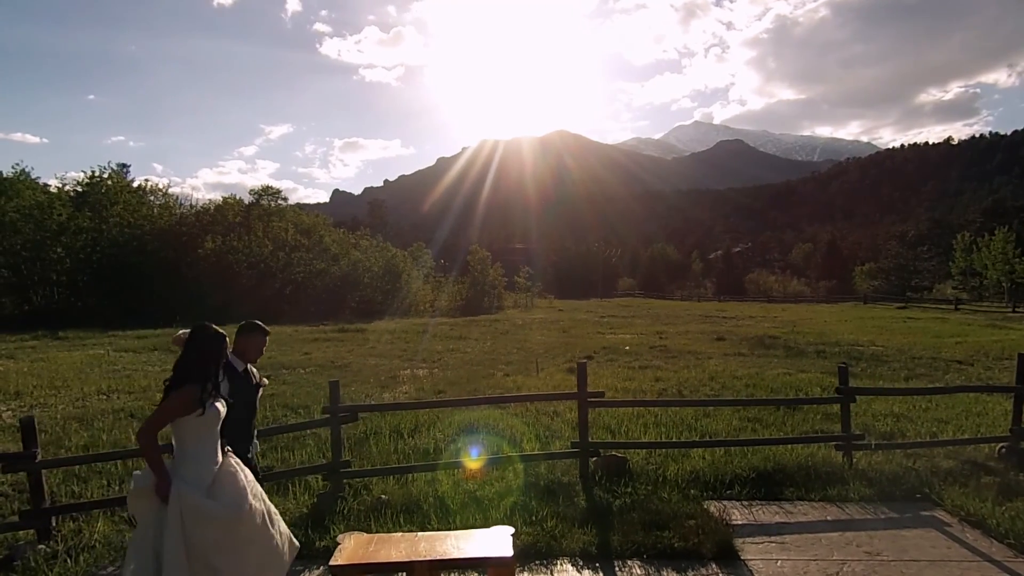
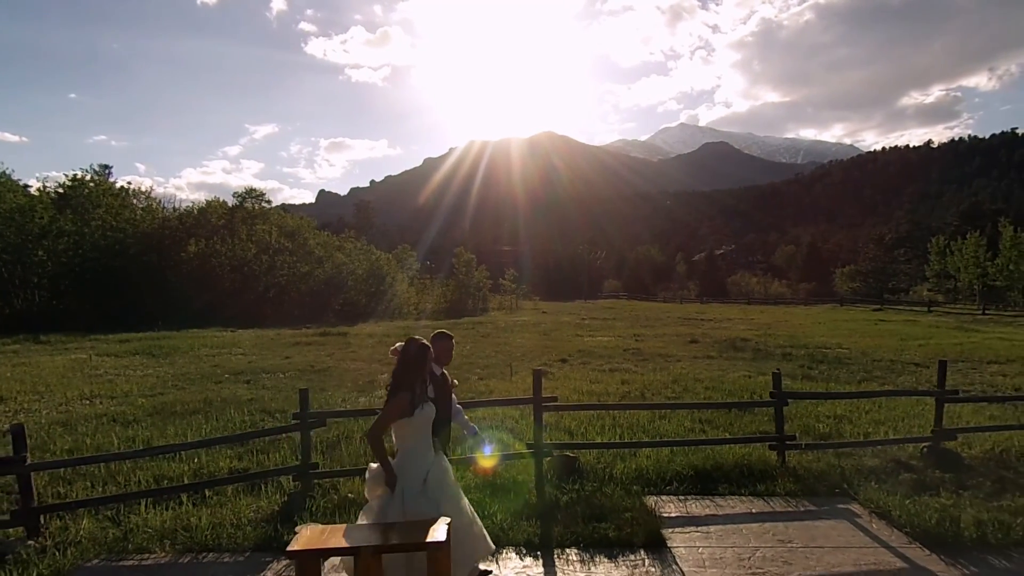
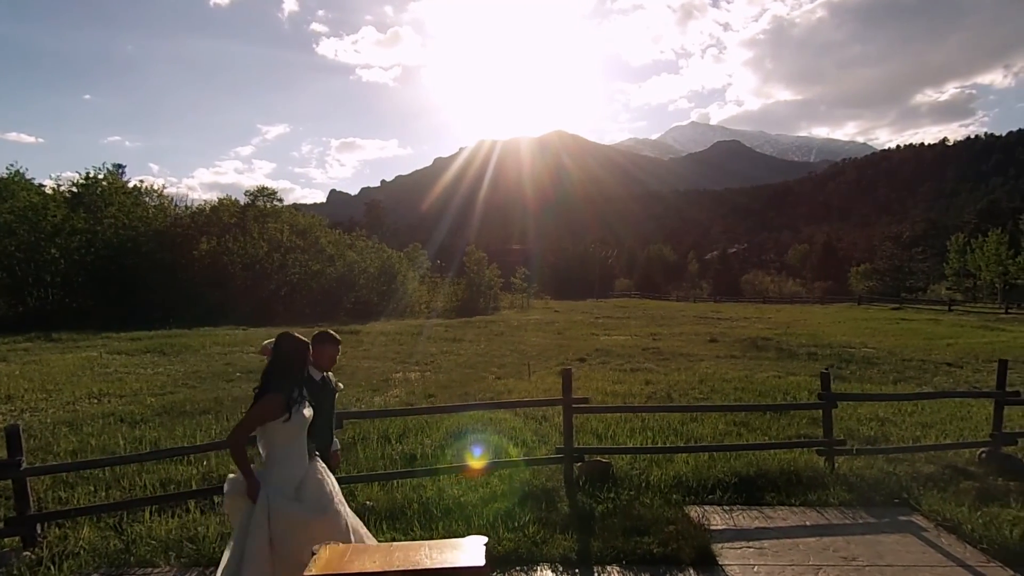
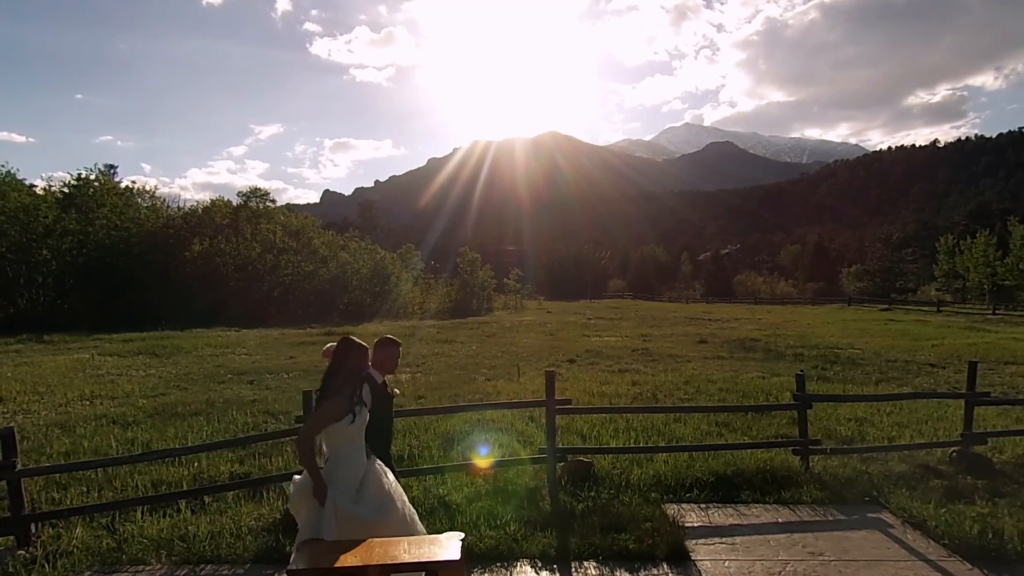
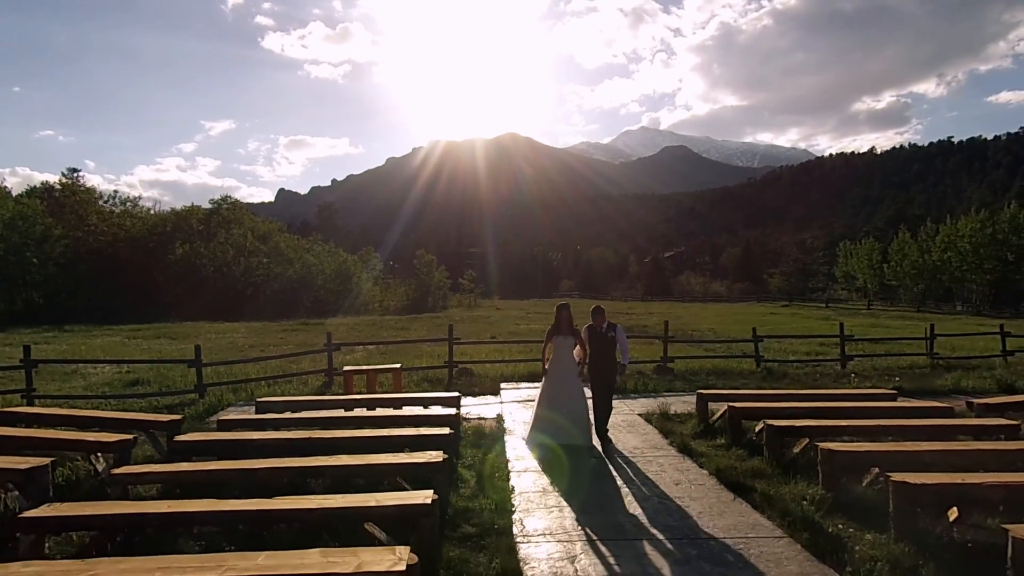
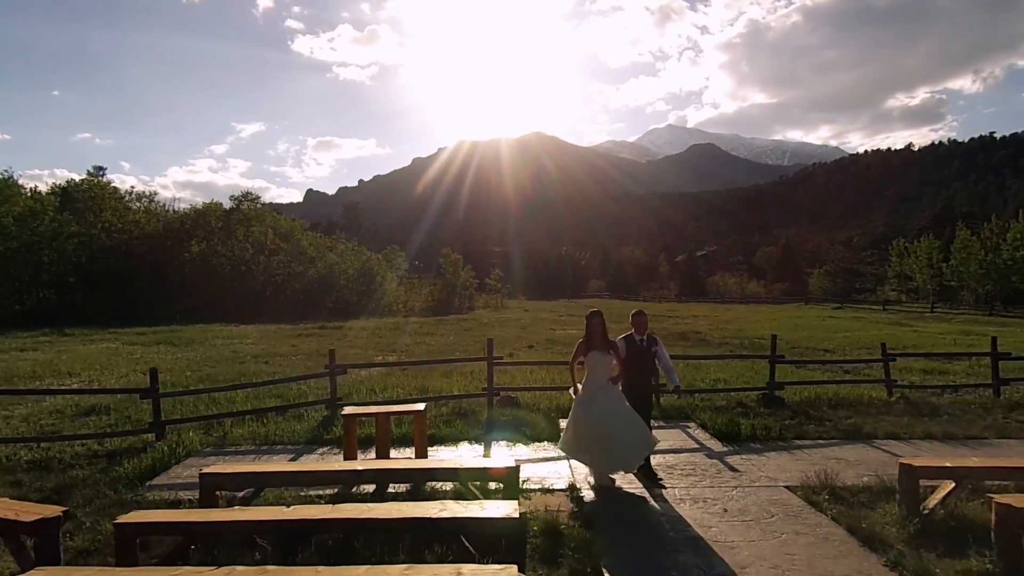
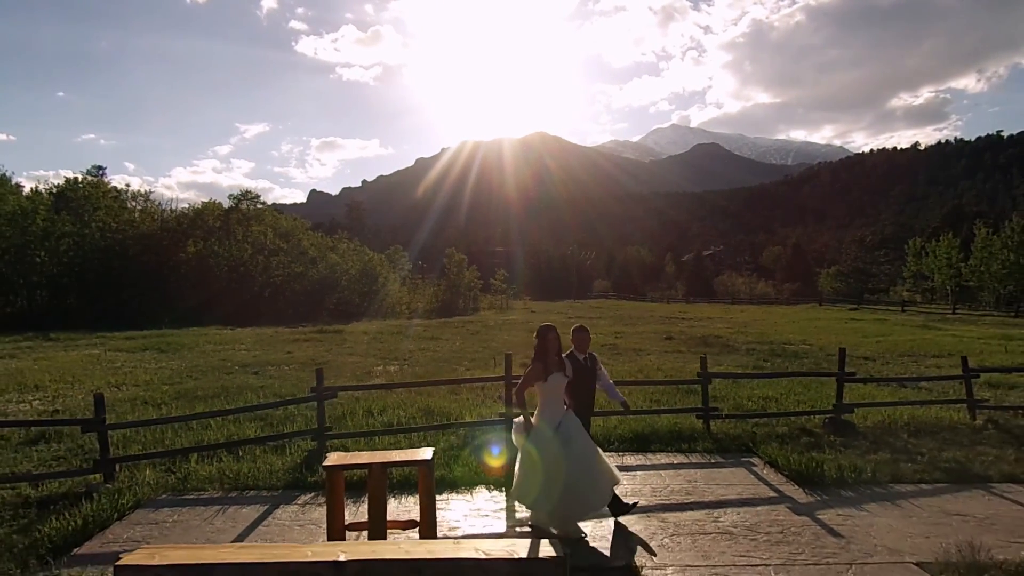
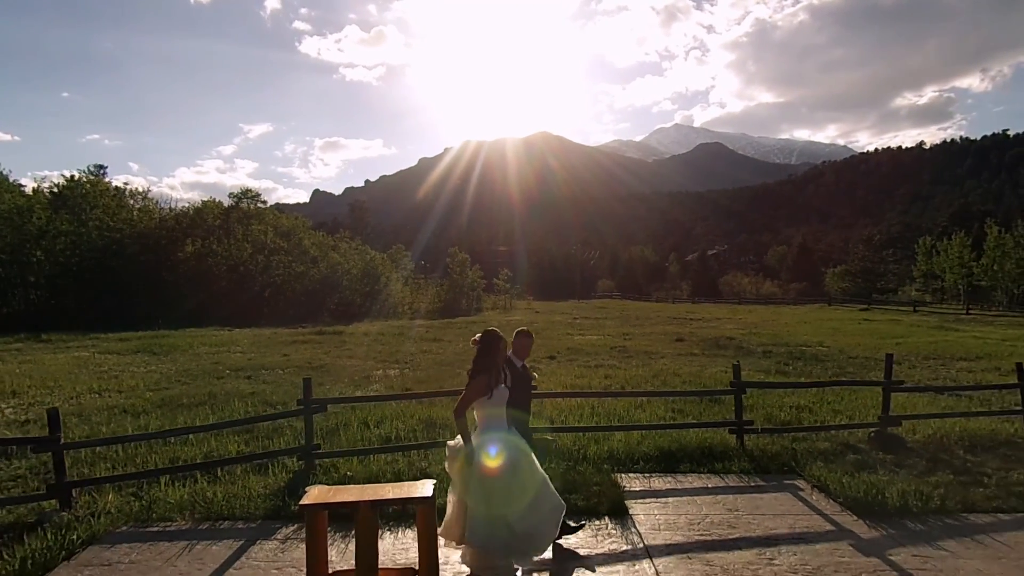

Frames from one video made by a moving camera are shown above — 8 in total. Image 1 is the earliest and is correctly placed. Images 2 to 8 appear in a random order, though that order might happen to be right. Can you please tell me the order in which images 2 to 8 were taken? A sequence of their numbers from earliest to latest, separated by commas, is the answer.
3, 4, 2, 8, 7, 6, 5
